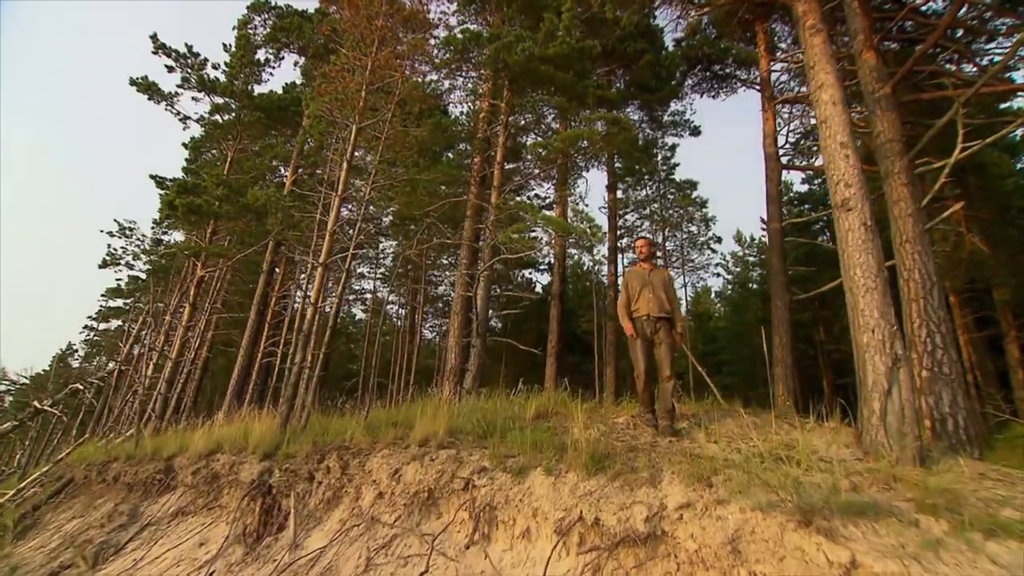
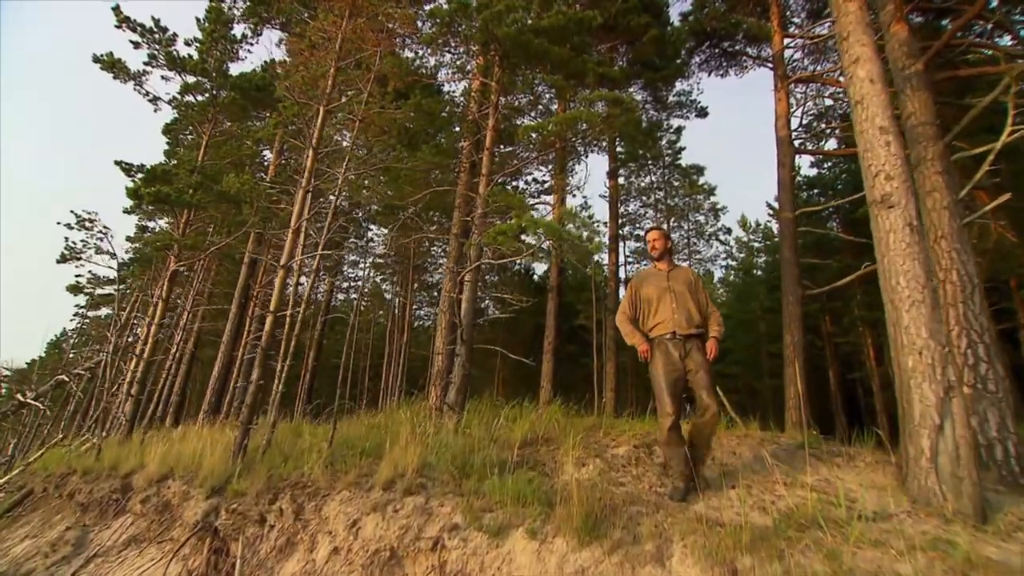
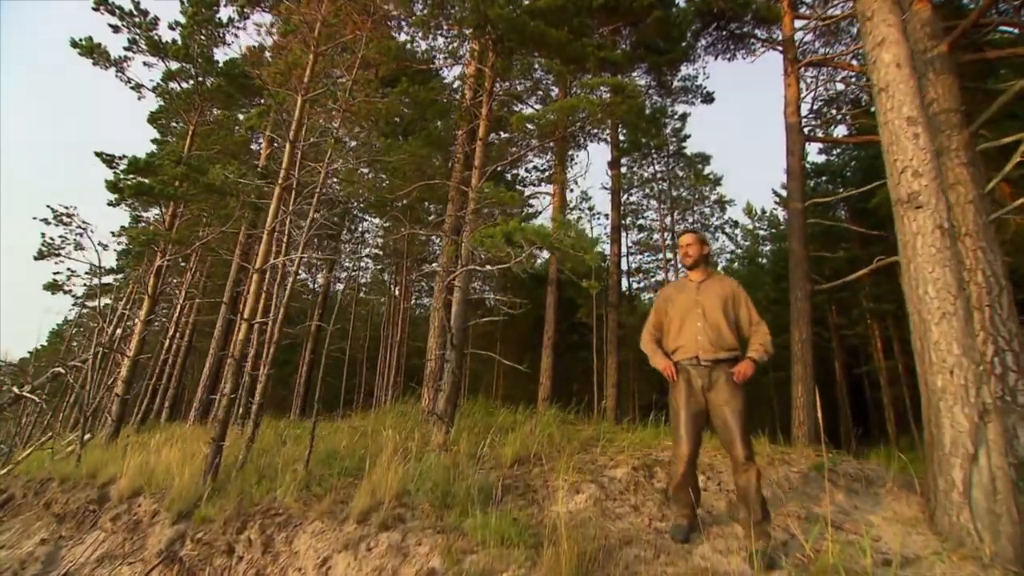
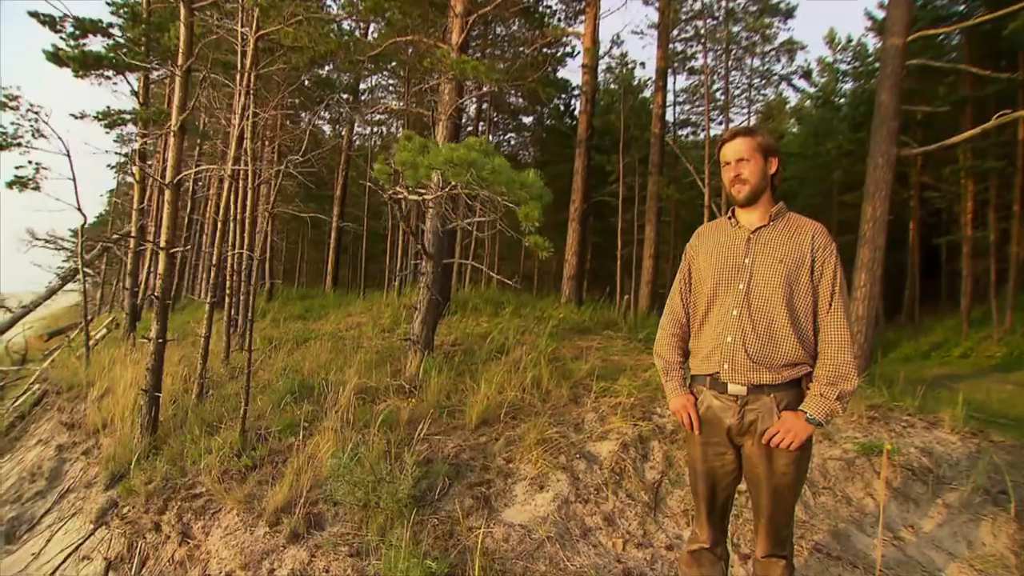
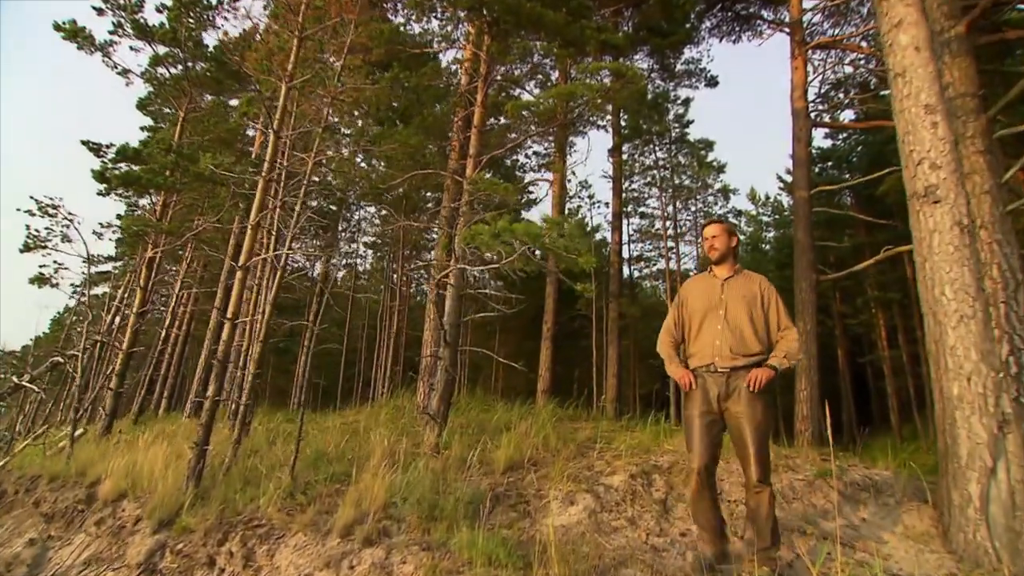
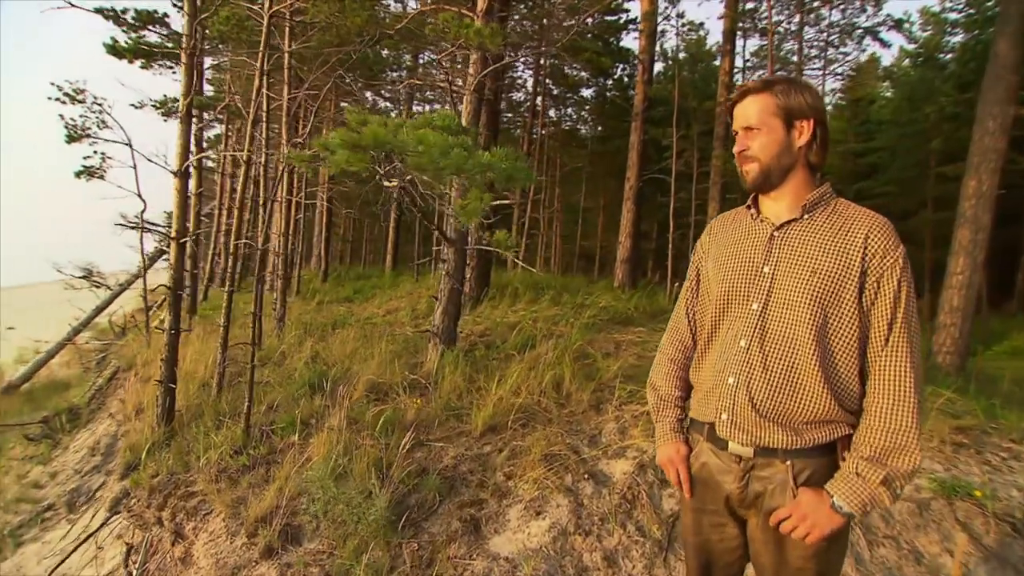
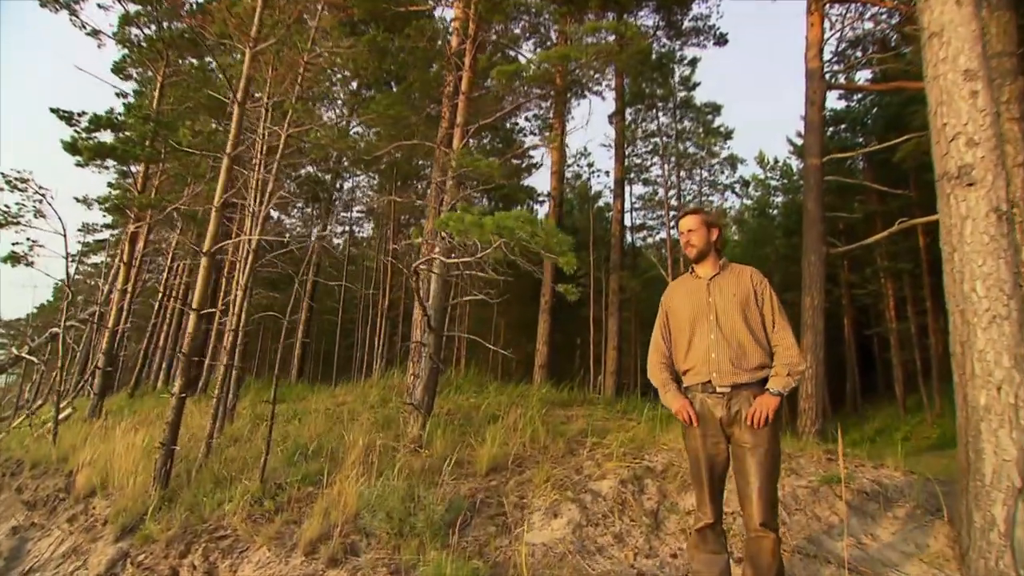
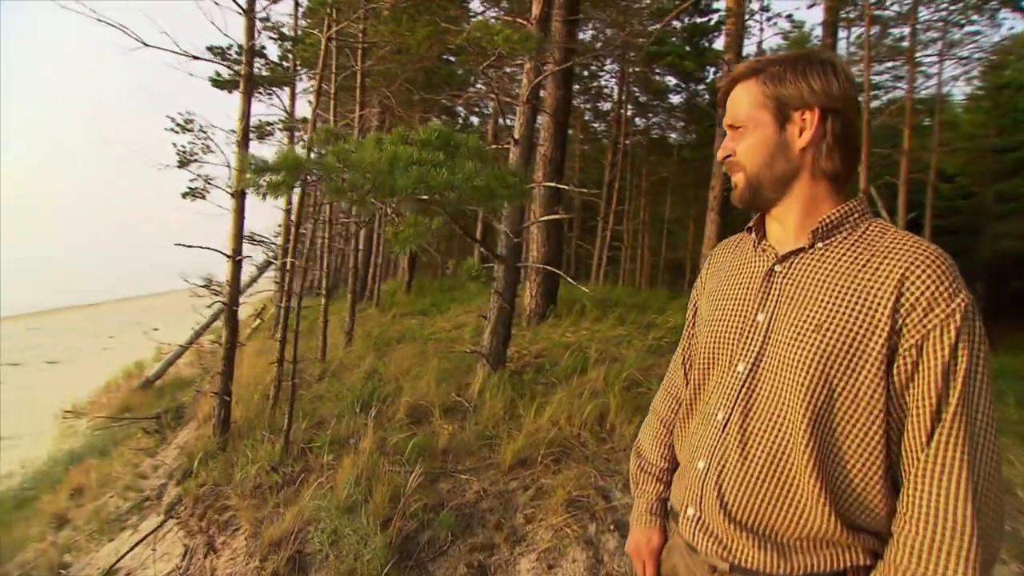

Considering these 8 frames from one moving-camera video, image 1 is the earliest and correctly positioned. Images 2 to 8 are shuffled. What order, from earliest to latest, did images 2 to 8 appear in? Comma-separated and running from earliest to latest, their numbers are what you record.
2, 3, 5, 7, 4, 6, 8
